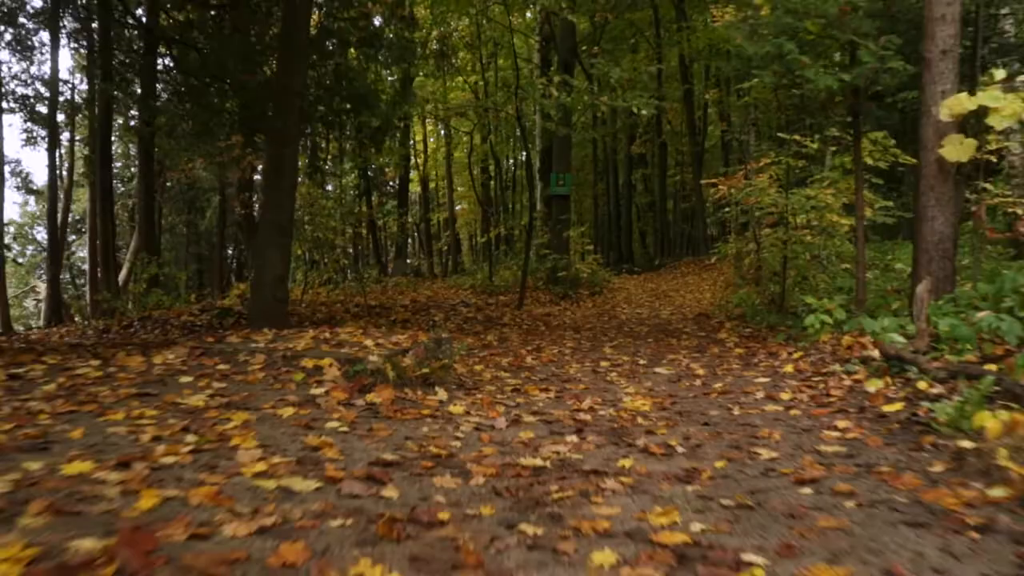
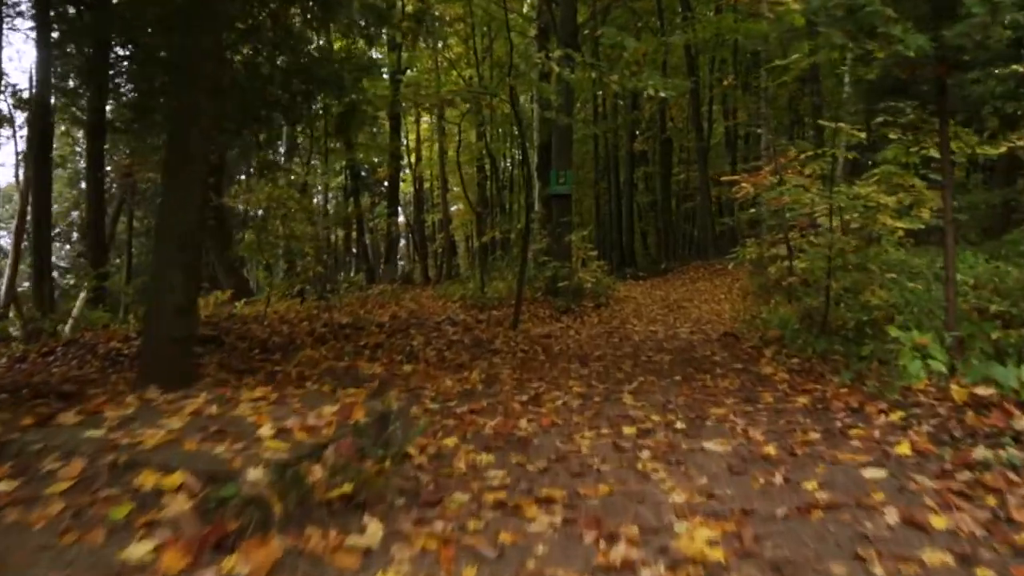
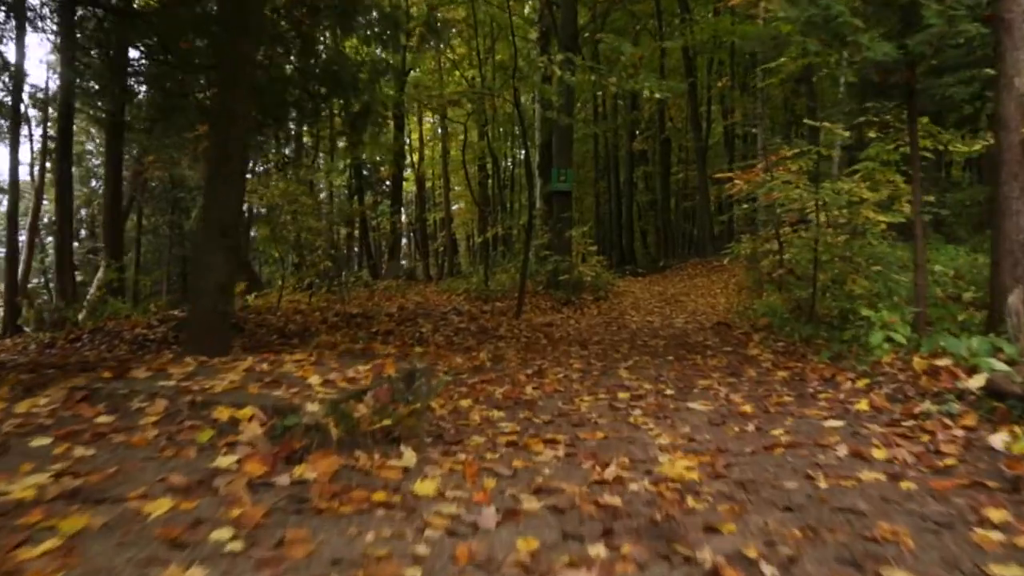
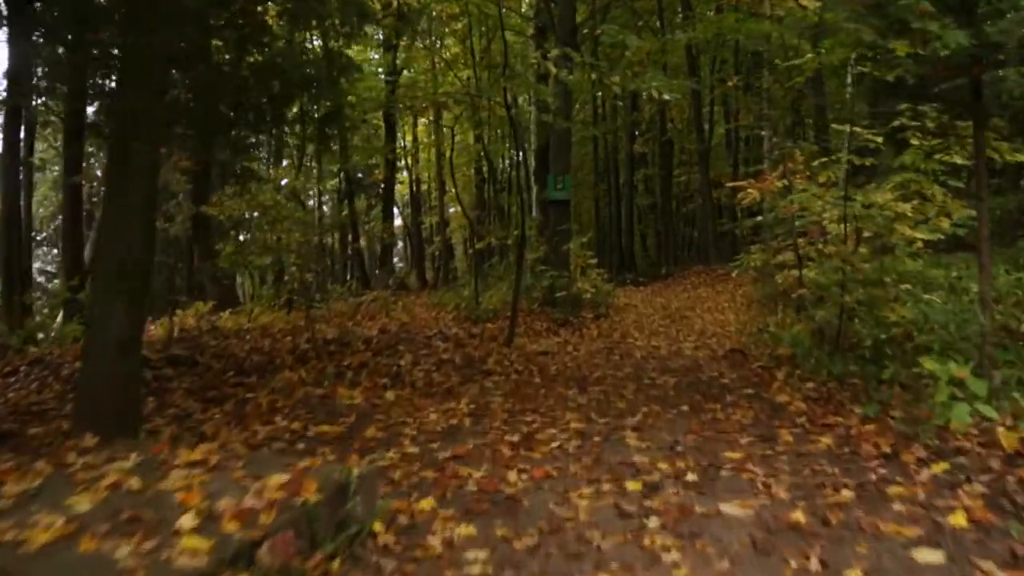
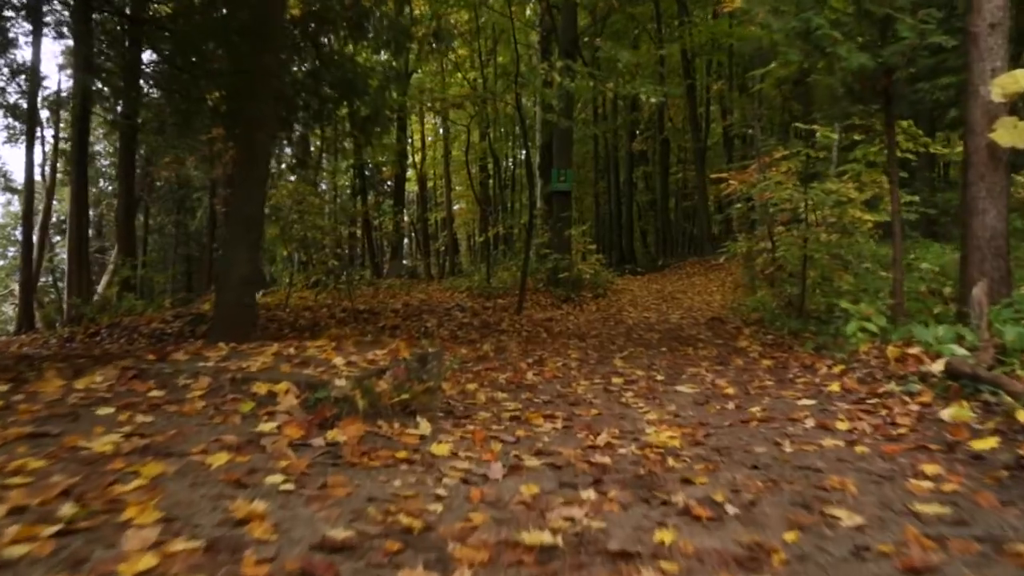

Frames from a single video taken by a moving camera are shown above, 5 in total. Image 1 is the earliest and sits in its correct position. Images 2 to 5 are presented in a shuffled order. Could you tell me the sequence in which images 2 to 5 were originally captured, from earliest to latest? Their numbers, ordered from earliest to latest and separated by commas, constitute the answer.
5, 3, 2, 4
